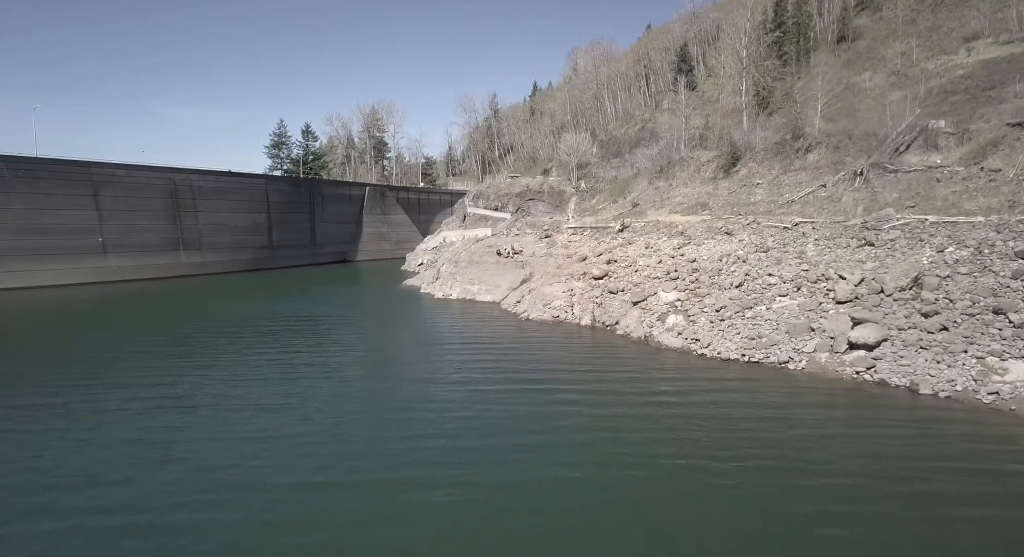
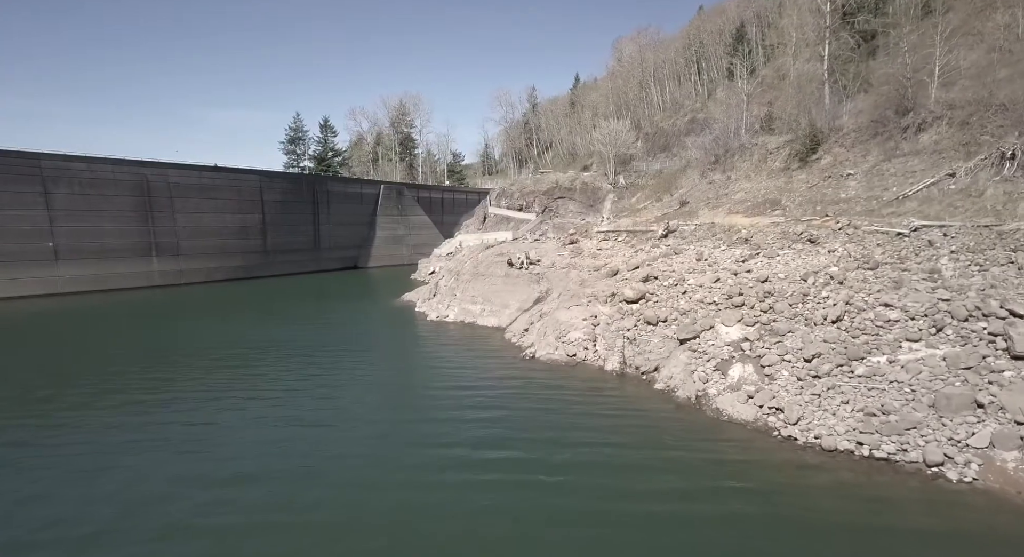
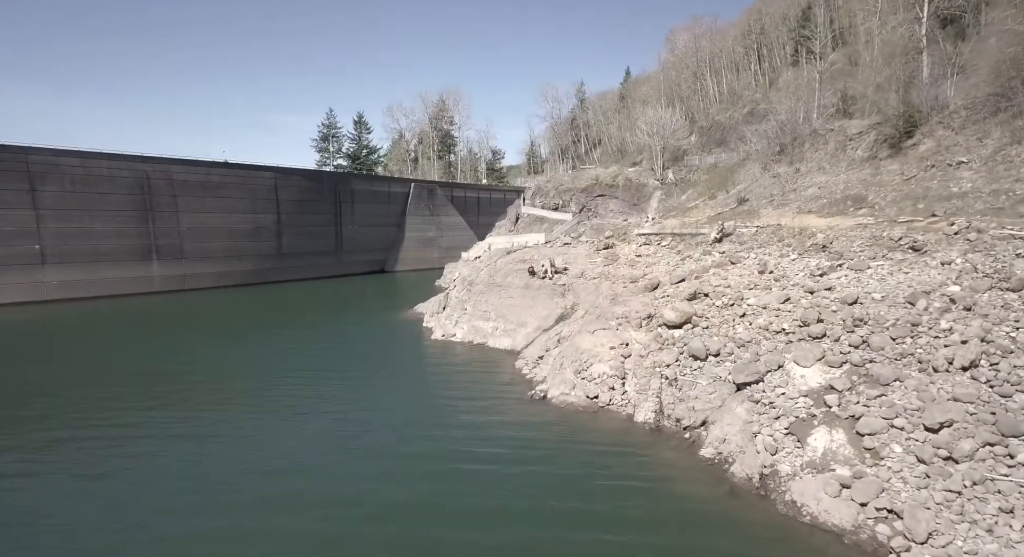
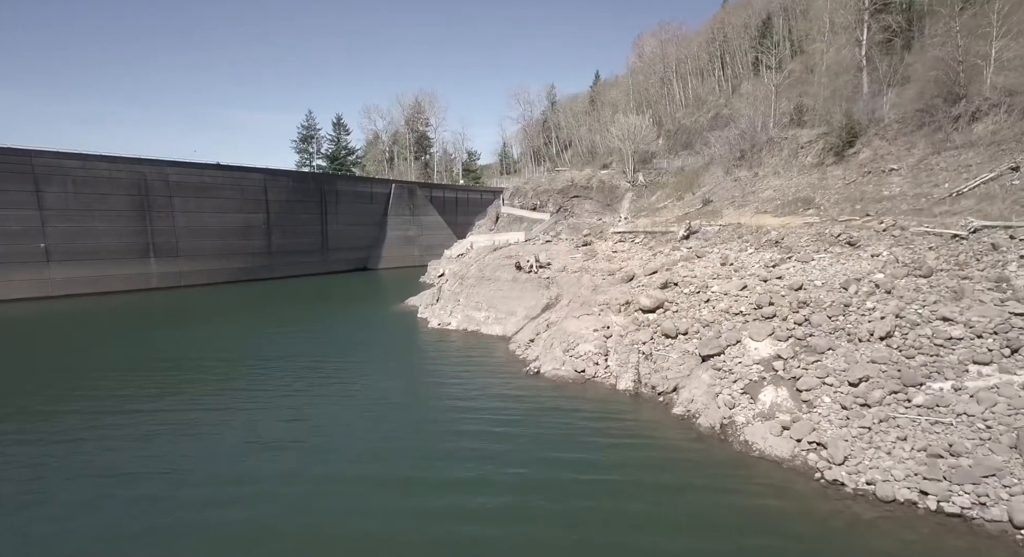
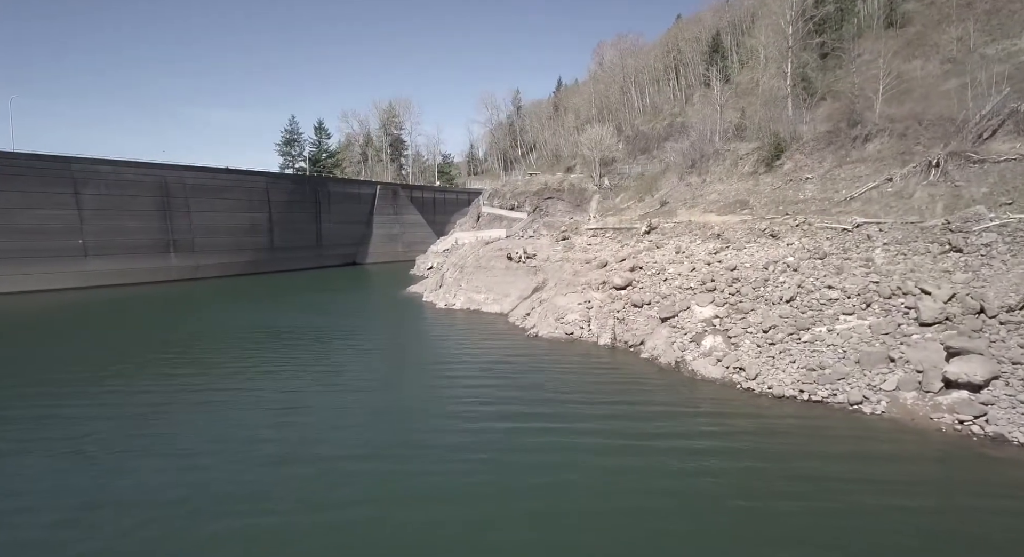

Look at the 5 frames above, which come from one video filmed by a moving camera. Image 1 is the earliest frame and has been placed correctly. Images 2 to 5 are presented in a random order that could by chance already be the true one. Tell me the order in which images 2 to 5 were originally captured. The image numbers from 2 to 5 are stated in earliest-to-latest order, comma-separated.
5, 2, 4, 3
